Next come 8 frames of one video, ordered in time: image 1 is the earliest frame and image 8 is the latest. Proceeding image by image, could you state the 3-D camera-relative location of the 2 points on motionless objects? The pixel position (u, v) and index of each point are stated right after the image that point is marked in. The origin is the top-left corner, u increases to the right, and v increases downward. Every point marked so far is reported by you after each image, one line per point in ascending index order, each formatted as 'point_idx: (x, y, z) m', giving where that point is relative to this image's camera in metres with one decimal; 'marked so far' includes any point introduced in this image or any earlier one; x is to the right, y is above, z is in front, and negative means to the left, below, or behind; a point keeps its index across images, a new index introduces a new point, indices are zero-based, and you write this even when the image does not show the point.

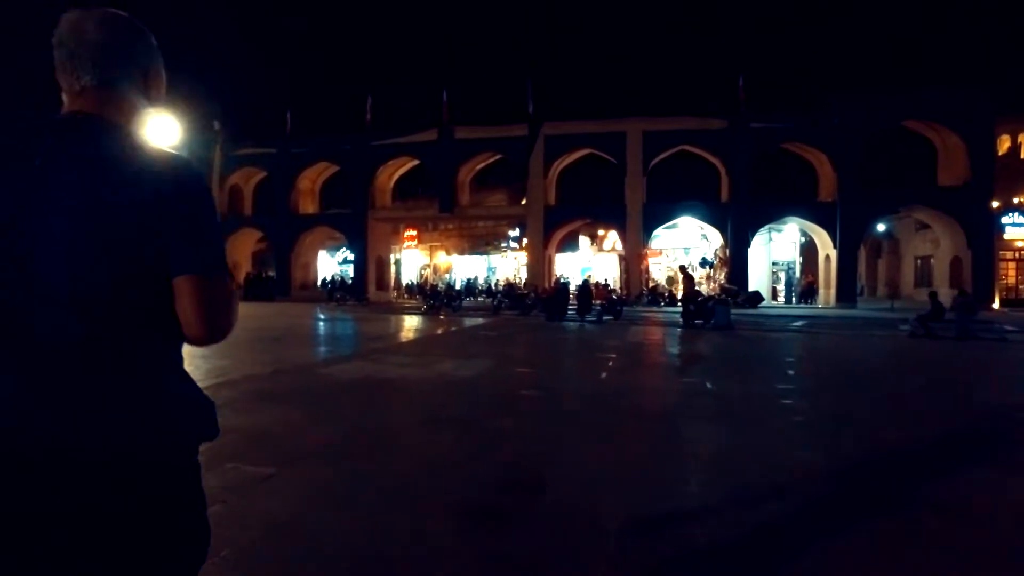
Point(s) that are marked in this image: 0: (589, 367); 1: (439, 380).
0: (+1.3, -1.3, +13.8) m
1: (-1.0, -1.3, +11.7) m
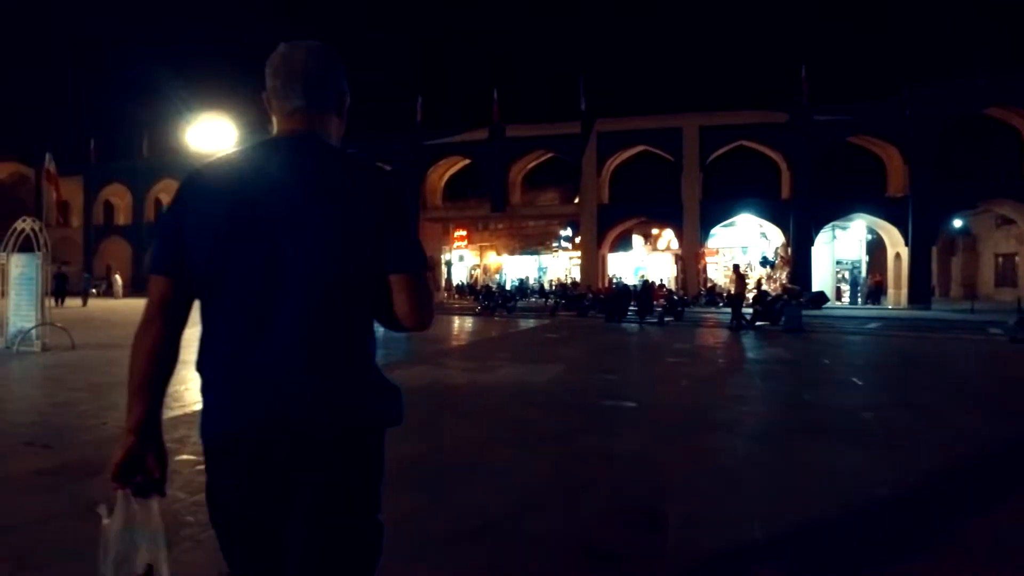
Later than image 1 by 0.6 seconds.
0: (+2.3, -1.3, +13.2) m
1: (-0.1, -1.3, +11.3) m
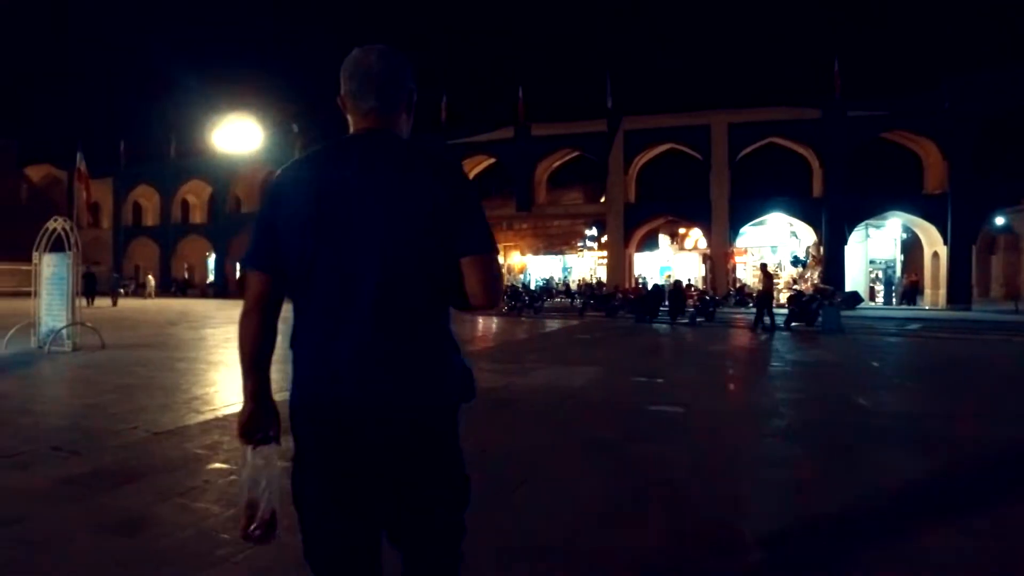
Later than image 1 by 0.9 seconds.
0: (+2.8, -1.3, +12.9) m
1: (+0.3, -1.3, +11.0) m
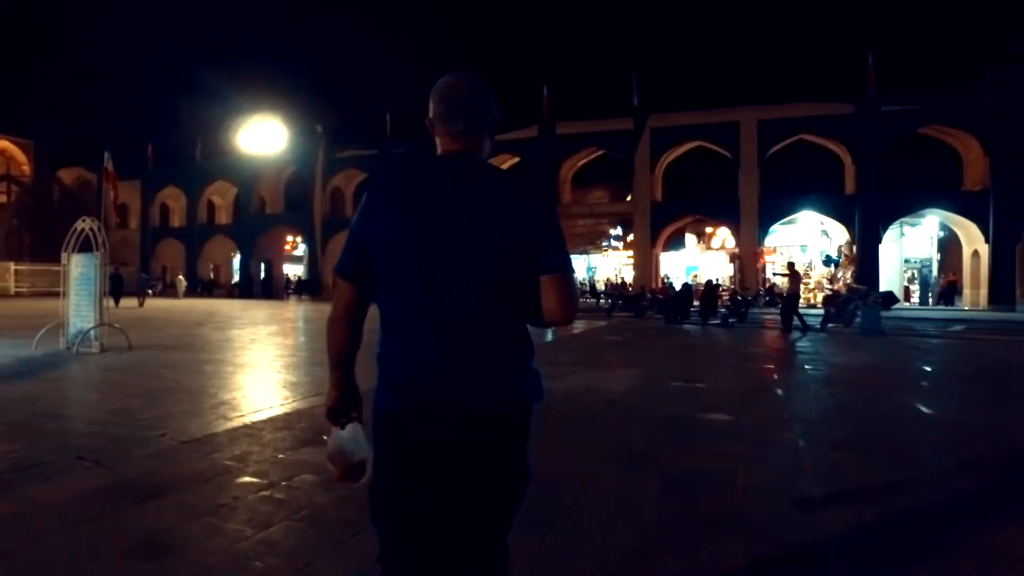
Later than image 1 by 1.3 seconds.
0: (+3.3, -1.3, +12.5) m
1: (+0.8, -1.3, +10.7) m
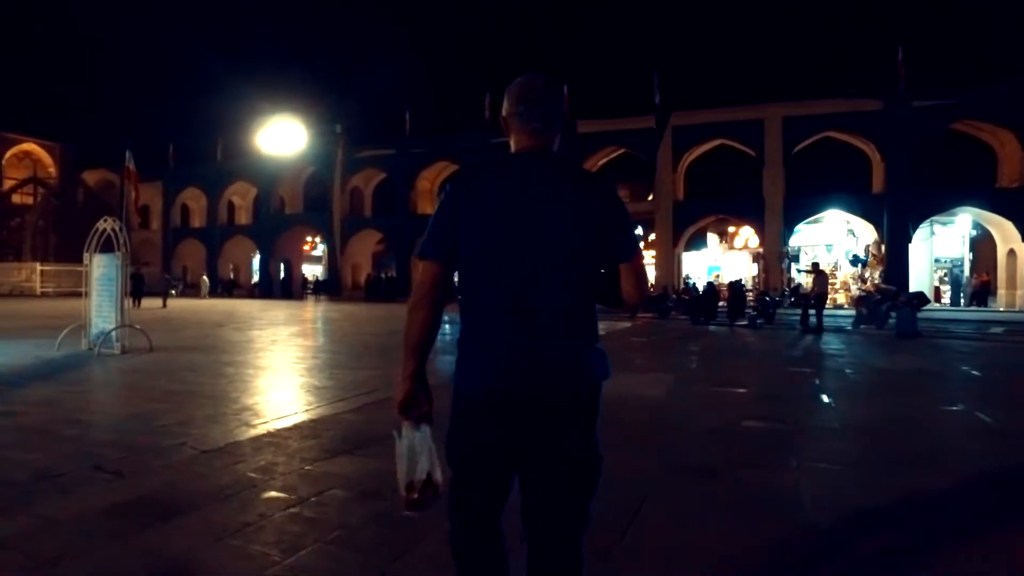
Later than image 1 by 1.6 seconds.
0: (+3.7, -1.3, +12.1) m
1: (+1.1, -1.3, +10.4) m
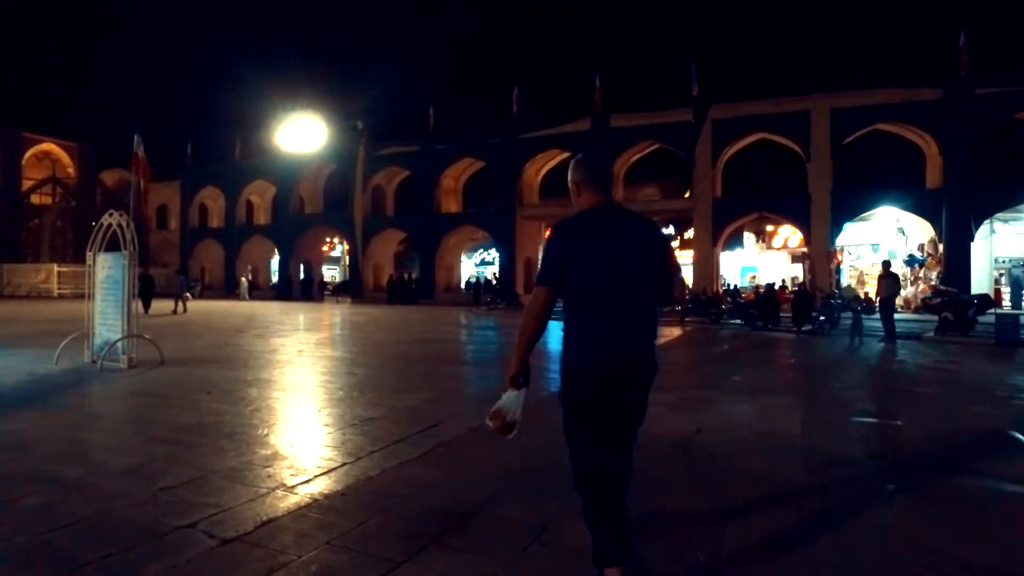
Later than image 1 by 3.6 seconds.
0: (+4.5, -1.4, +10.5) m
1: (+1.9, -1.4, +8.9) m
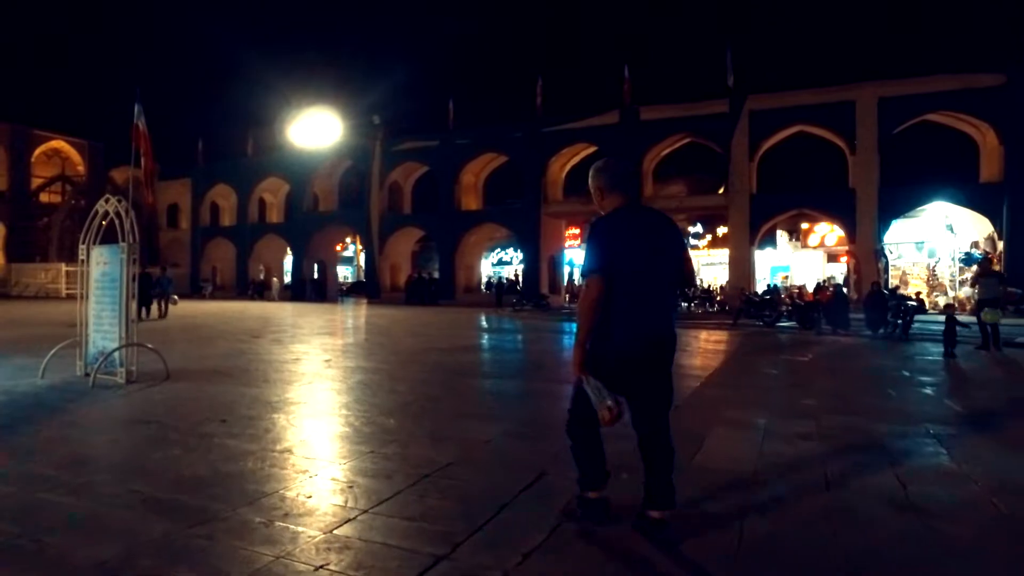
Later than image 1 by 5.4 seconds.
0: (+5.2, -1.4, +8.9) m
1: (+2.6, -1.4, +7.3) m
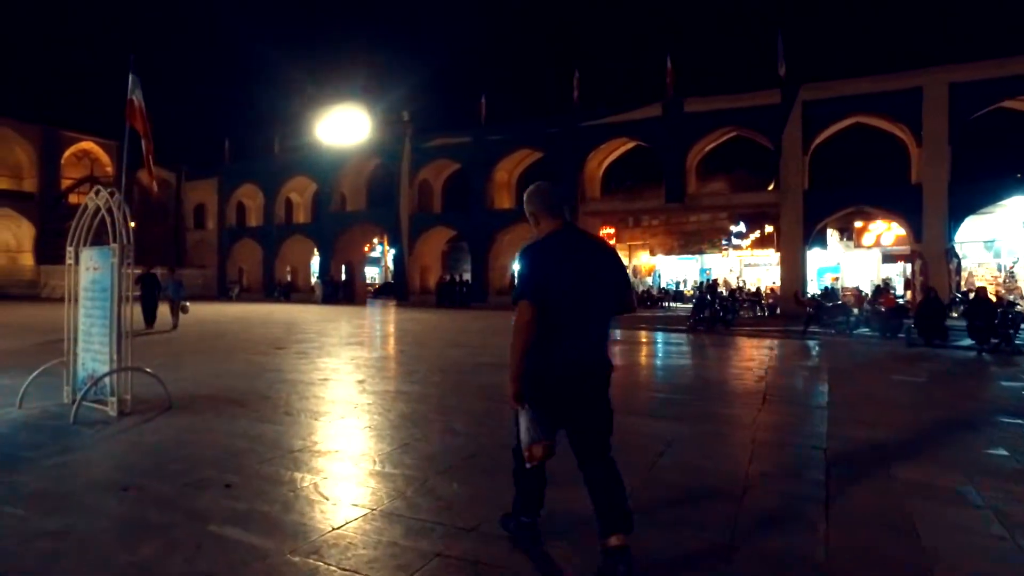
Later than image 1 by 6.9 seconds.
0: (+5.9, -1.5, +7.2) m
1: (+3.2, -1.5, +5.6) m
